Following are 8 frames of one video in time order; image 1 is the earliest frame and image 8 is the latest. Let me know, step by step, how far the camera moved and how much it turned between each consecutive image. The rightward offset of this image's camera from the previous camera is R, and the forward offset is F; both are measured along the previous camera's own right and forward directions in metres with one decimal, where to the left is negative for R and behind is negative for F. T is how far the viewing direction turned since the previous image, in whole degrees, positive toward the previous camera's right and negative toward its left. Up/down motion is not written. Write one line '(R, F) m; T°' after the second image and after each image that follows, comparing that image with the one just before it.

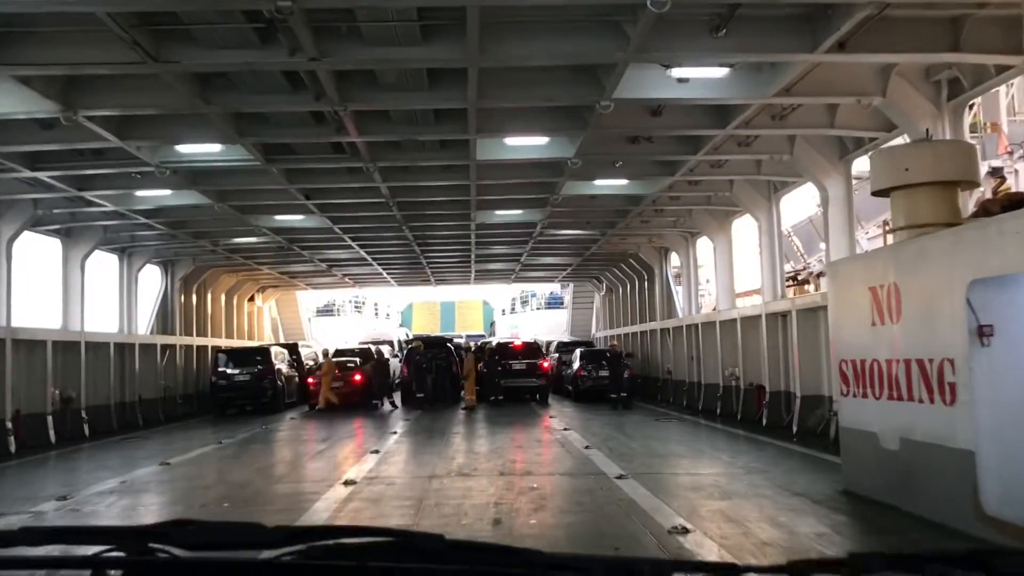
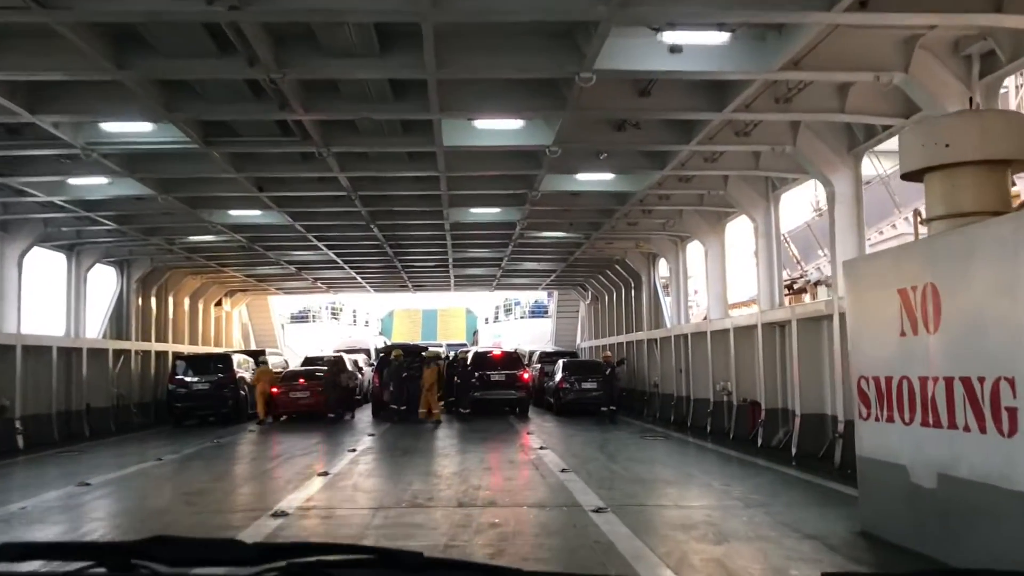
(+0.2, +1.4) m; +1°
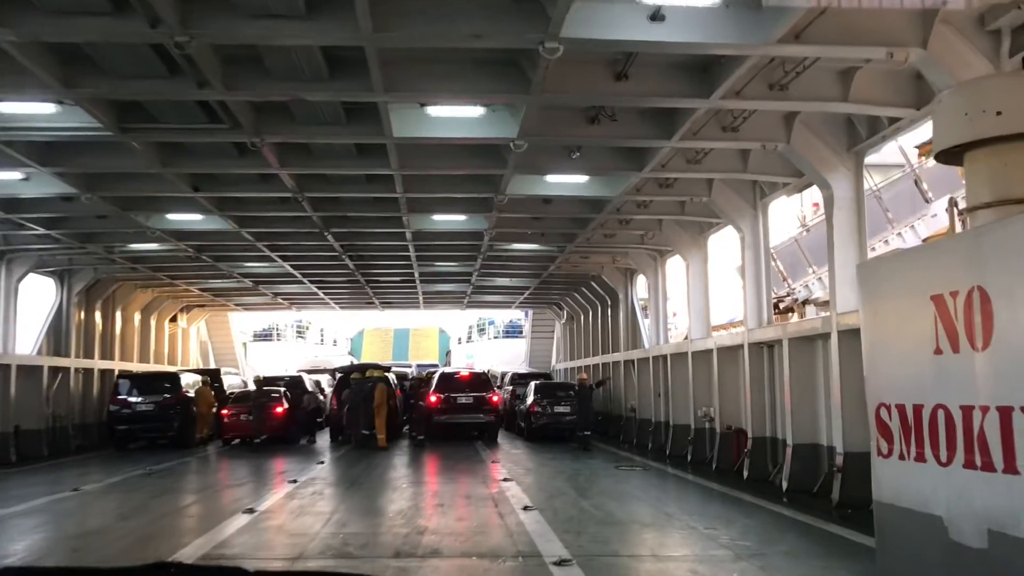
(+0.2, +1.3) m; +1°
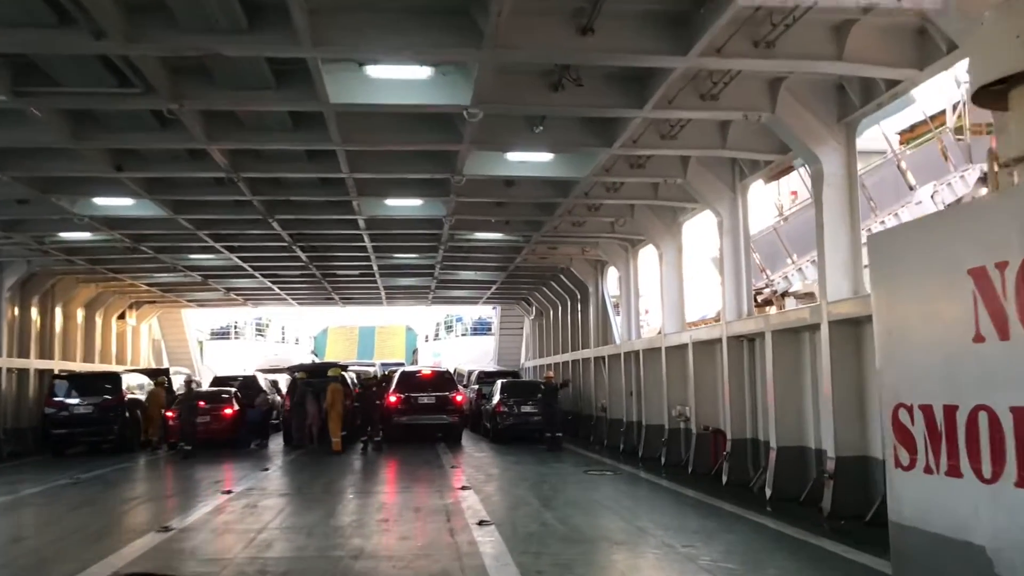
(+0.2, +1.1) m; +2°
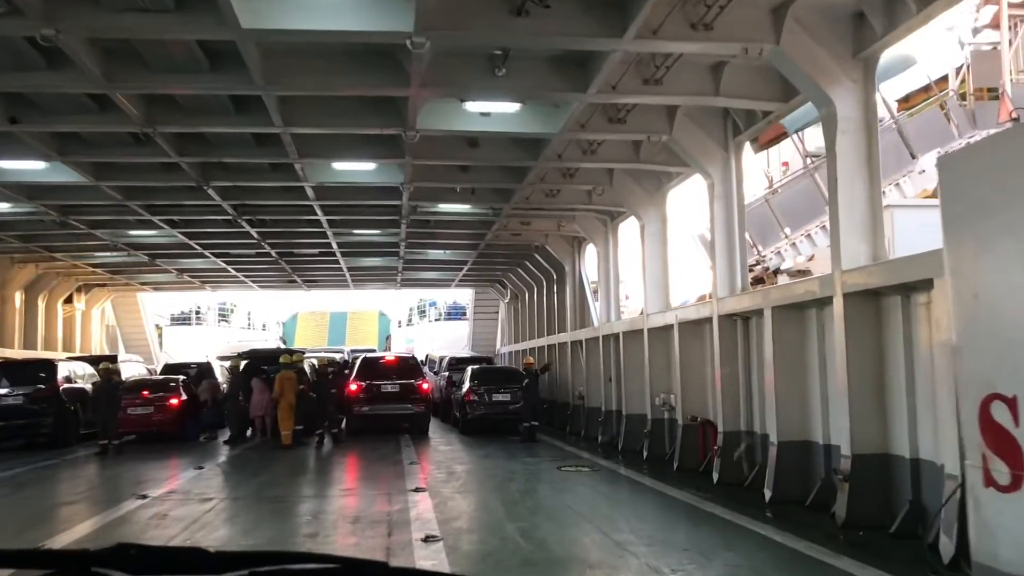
(+0.2, +1.5) m; +1°
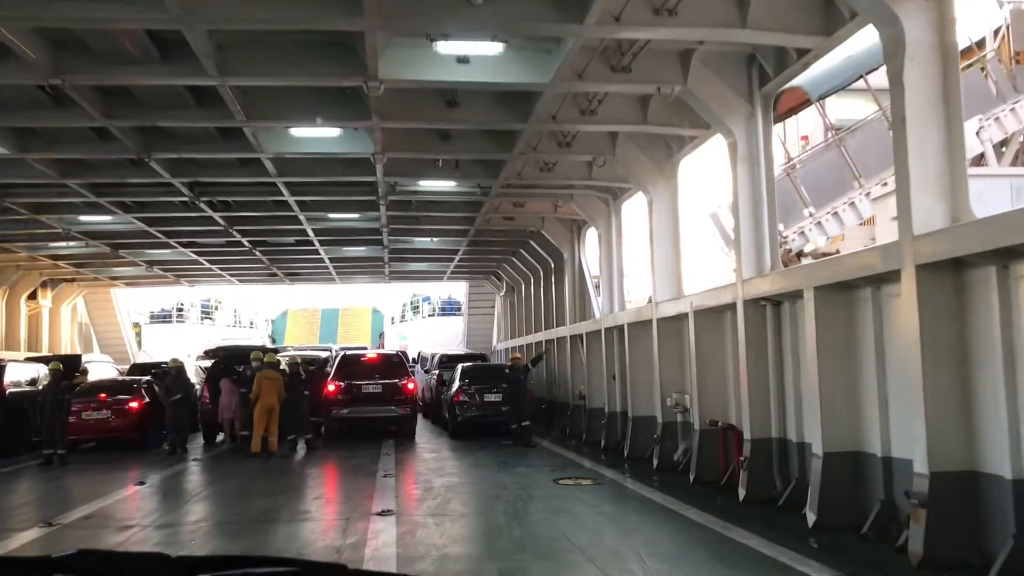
(+0.2, +1.7) m; 0°
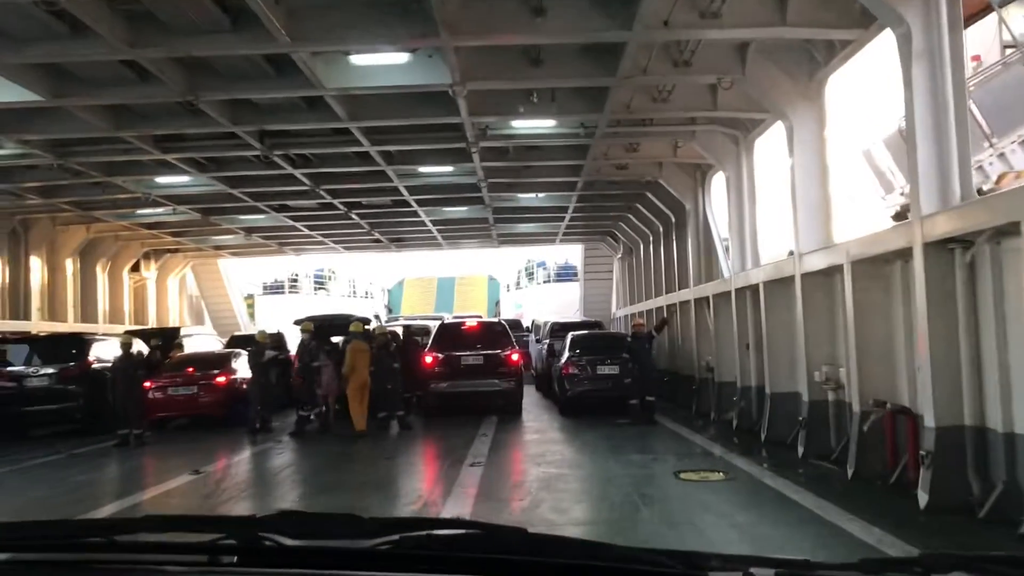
(+0.2, +1.9) m; -8°
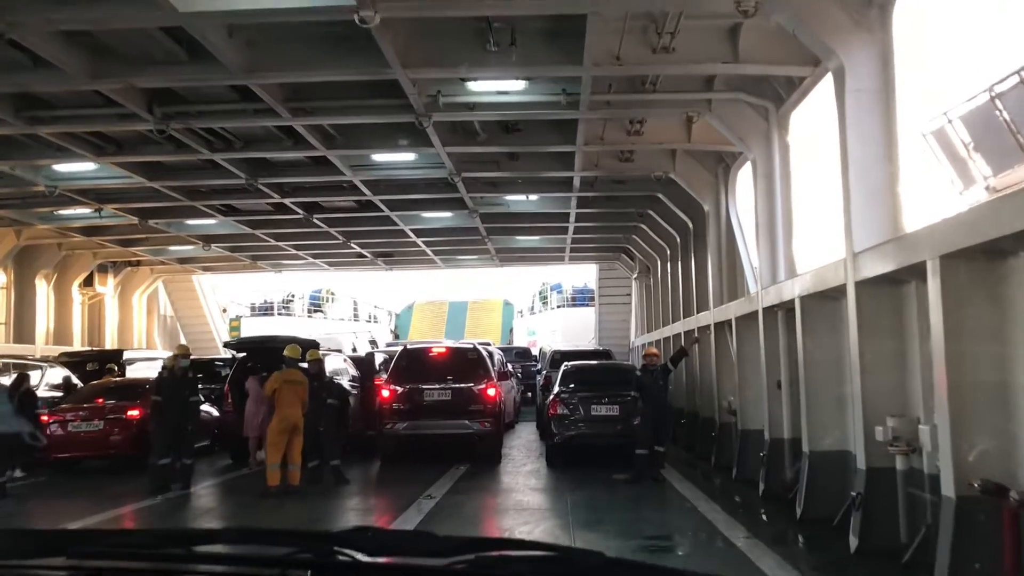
(+0.8, +2.9) m; -2°
